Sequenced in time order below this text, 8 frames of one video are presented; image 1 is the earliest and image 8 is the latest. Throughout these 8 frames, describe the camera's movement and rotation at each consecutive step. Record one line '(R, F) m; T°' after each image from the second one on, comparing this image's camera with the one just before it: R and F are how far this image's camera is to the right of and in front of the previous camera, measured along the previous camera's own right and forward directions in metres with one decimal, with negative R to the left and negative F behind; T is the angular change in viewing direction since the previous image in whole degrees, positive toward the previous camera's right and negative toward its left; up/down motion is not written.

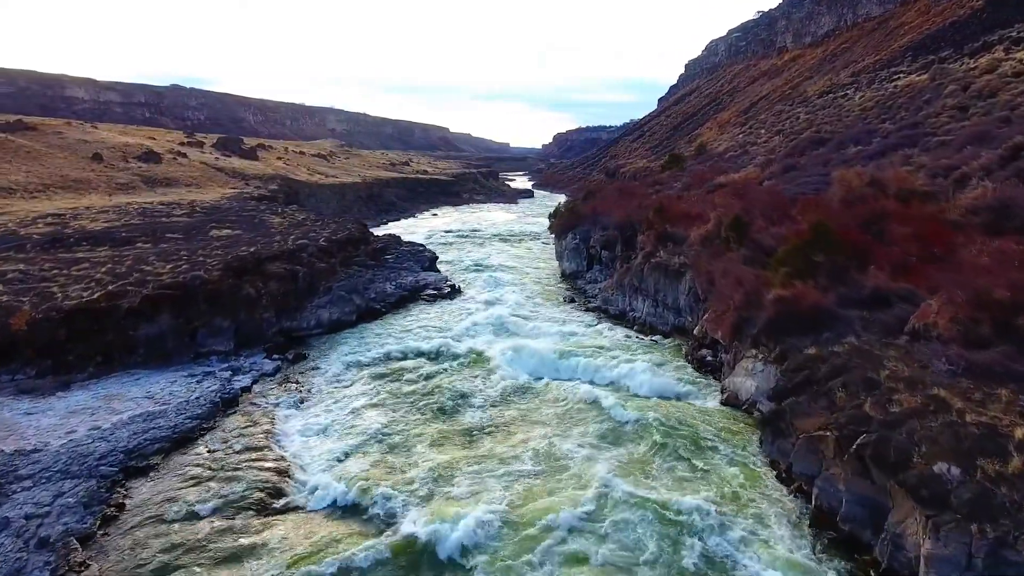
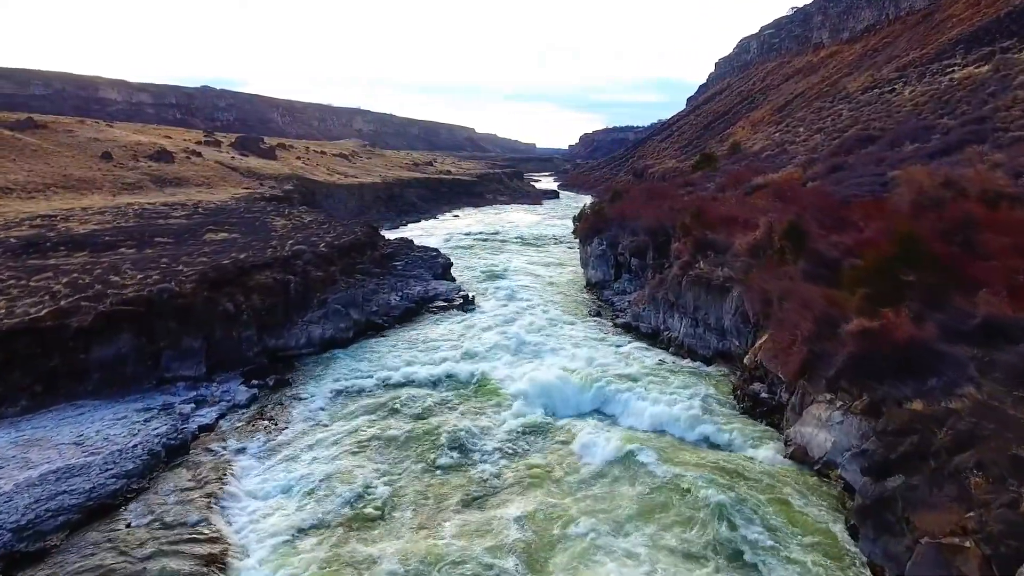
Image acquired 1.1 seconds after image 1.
(+0.2, +2.5) m; -2°
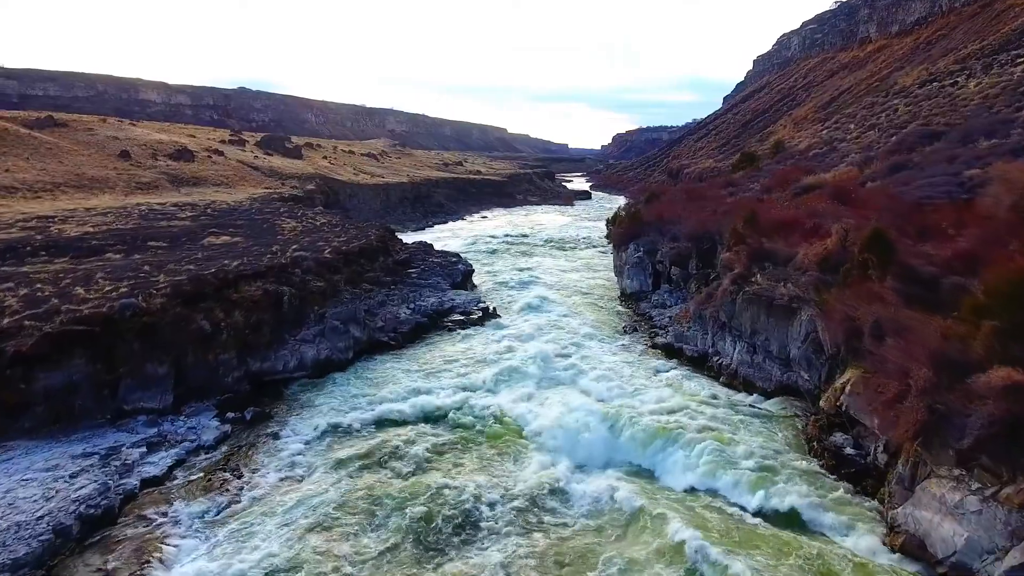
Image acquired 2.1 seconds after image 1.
(+0.2, +2.5) m; -3°
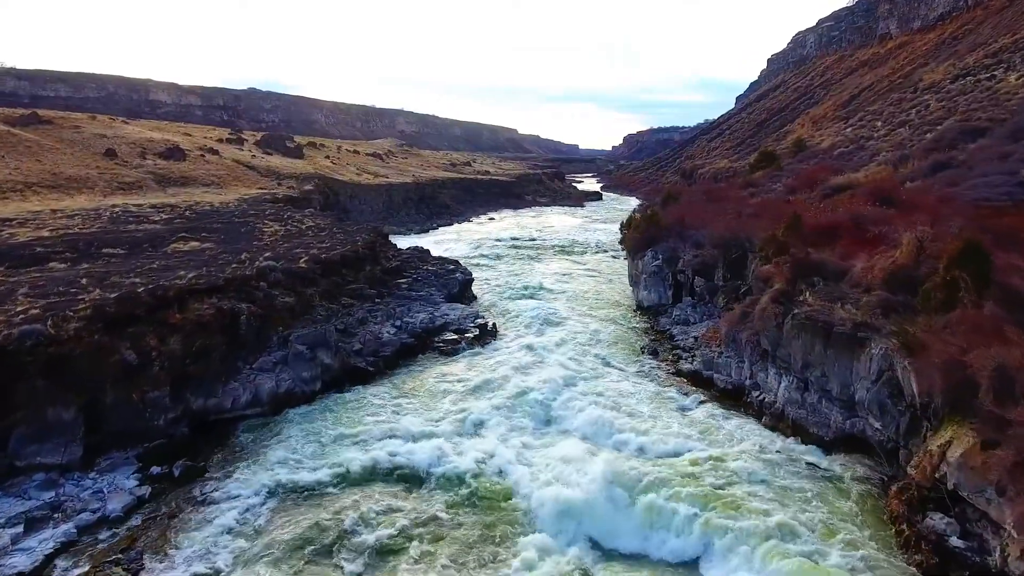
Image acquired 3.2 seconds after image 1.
(+0.2, +2.6) m; -1°
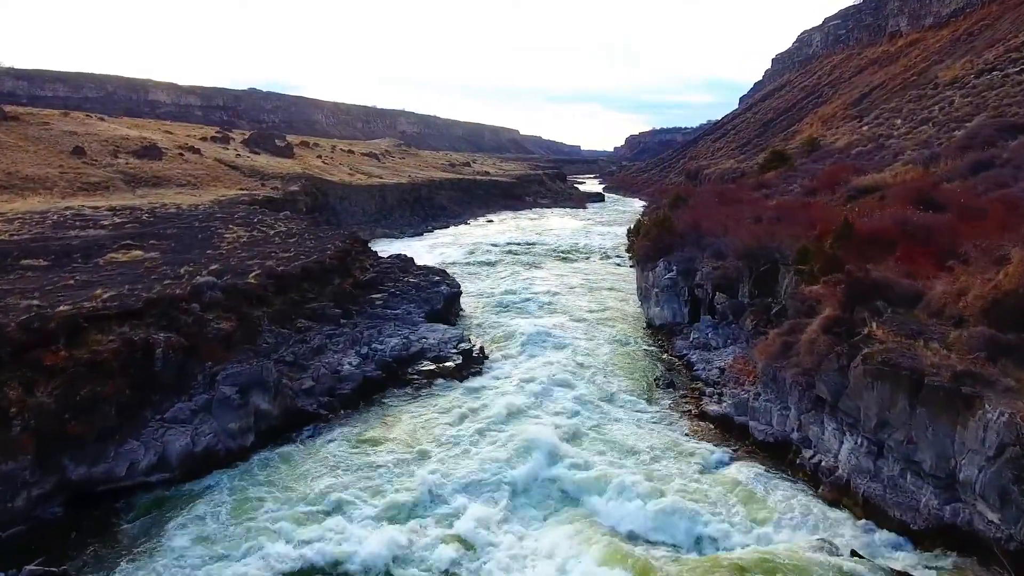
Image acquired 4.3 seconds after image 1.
(+0.3, +2.8) m; 0°
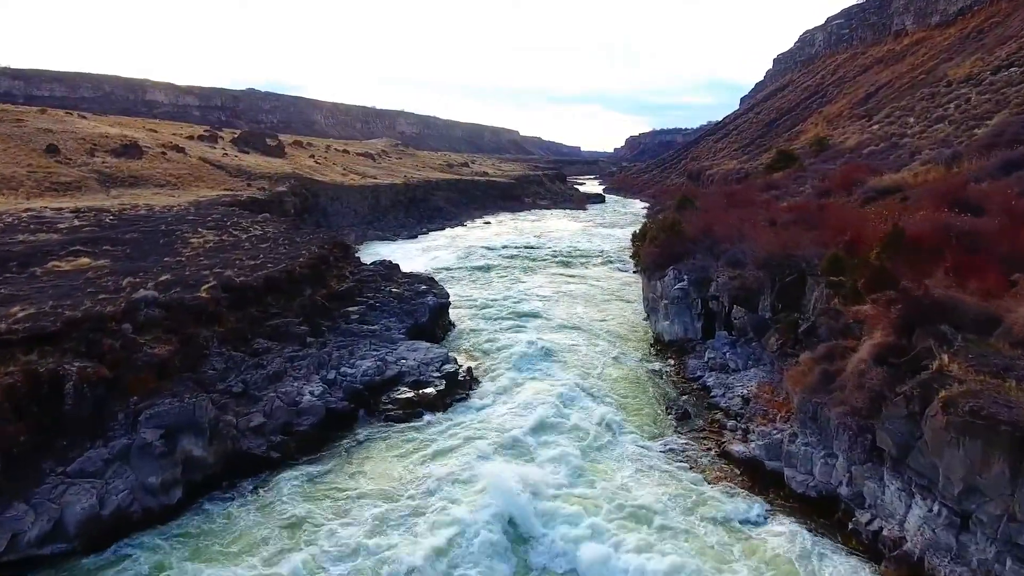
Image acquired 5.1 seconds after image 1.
(+0.2, +1.9) m; 0°
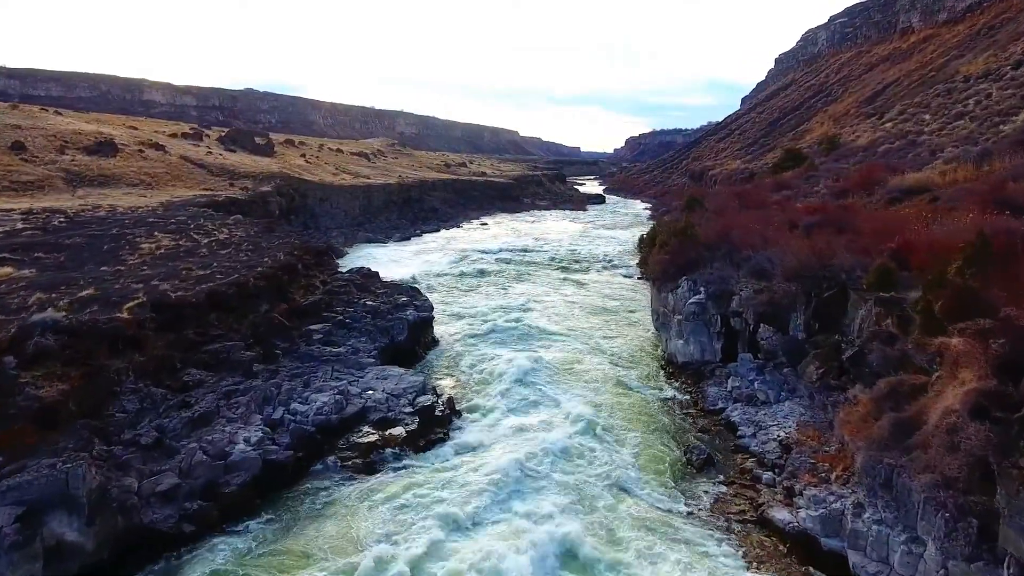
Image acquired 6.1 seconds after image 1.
(+0.2, +2.2) m; 0°
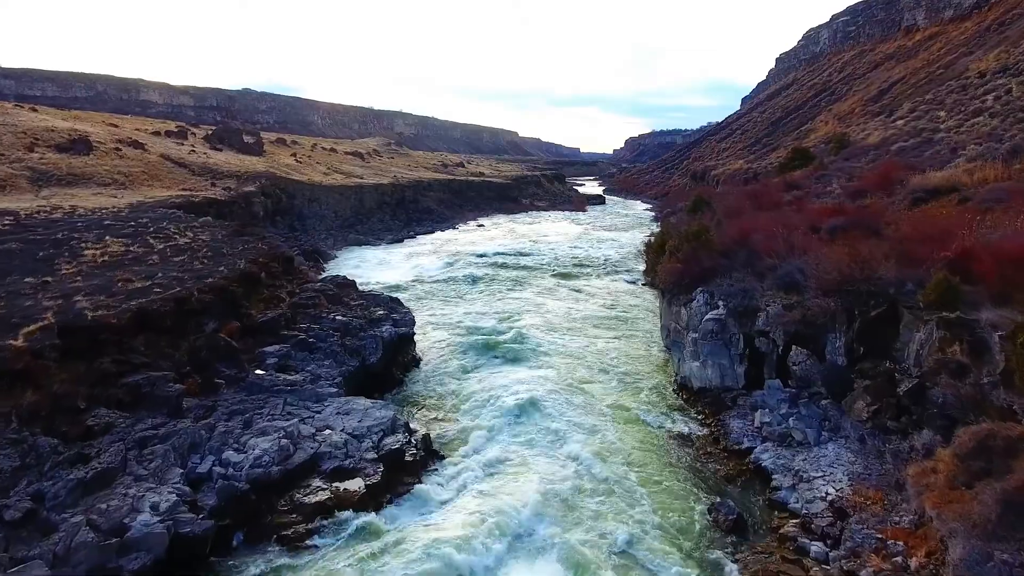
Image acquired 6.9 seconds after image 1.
(+0.2, +2.0) m; 0°
